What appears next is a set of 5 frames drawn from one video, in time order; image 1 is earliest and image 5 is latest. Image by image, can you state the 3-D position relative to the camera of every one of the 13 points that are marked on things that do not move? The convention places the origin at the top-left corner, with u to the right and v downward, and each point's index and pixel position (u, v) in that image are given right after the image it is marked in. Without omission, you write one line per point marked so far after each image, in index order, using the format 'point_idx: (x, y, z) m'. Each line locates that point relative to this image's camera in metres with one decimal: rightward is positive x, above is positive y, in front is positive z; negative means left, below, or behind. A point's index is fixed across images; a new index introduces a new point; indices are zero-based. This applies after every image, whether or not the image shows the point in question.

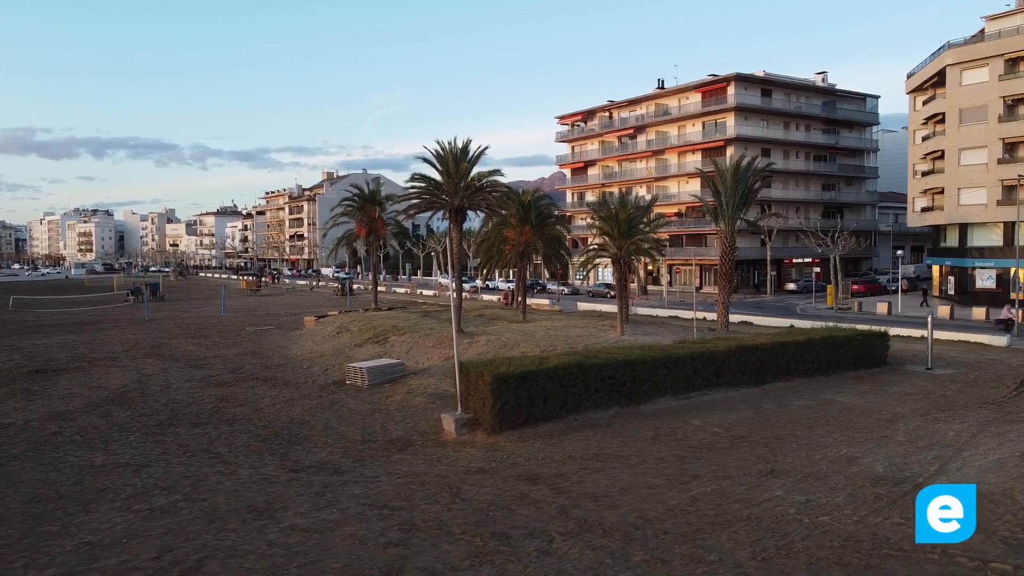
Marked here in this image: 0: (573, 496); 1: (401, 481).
0: (+0.9, -3.1, +10.4) m
1: (-1.8, -3.1, +11.3) m
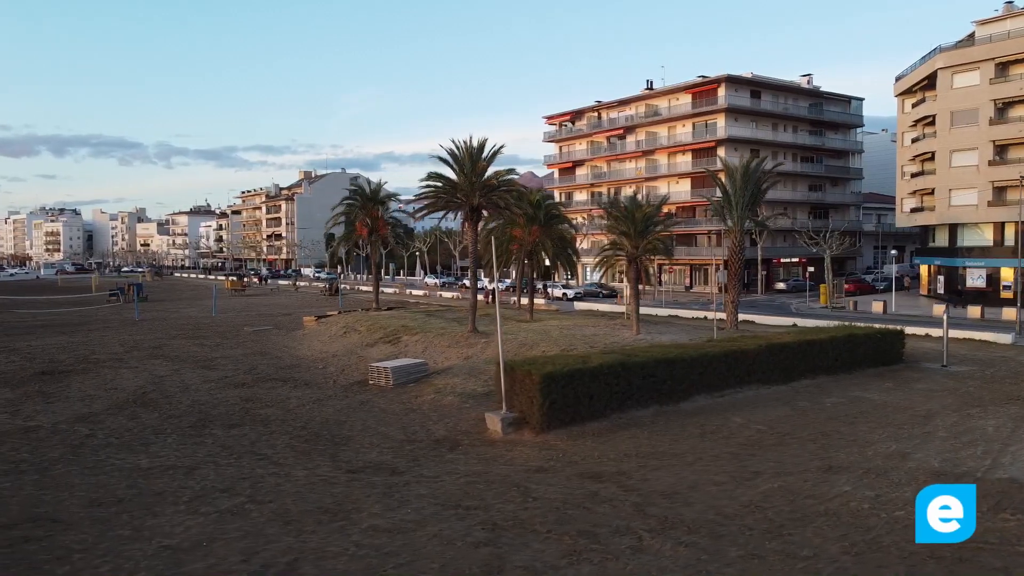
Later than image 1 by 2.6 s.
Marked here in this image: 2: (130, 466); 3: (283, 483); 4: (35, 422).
0: (+1.9, -3.0, +10.5) m
1: (-0.8, -3.1, +11.2) m
2: (-6.7, -3.1, +12.5) m
3: (-3.6, -3.1, +11.3) m
4: (-10.7, -3.0, +15.9) m
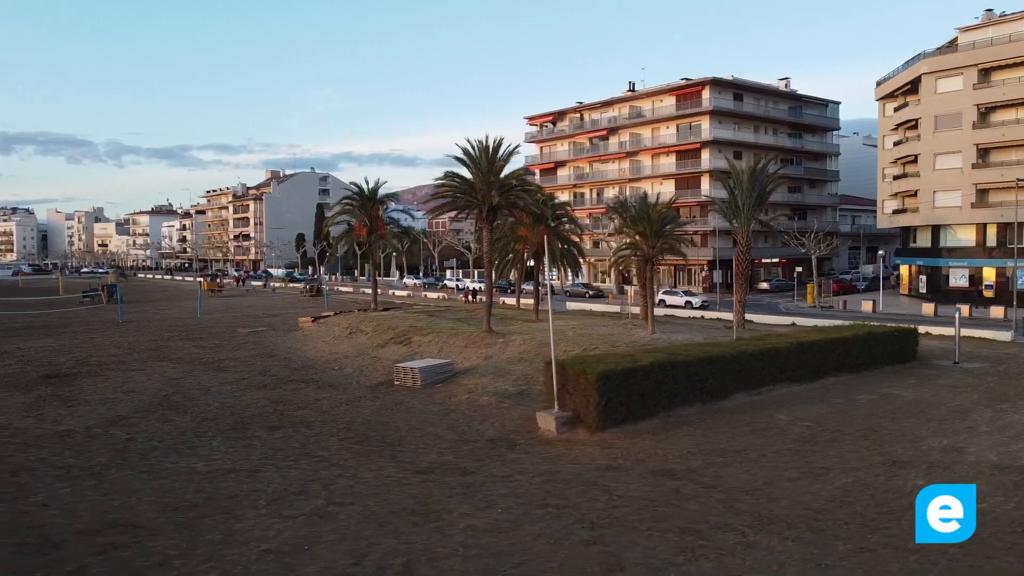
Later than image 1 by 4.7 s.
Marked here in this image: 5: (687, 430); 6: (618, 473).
0: (+3.2, -3.0, +10.5) m
1: (+0.4, -3.0, +11.2) m
2: (-5.6, -3.1, +12.2) m
3: (-2.5, -3.1, +11.2) m
4: (-9.7, -3.0, +15.5) m
5: (+3.4, -2.8, +14.0) m
6: (+1.7, -3.0, +11.5) m
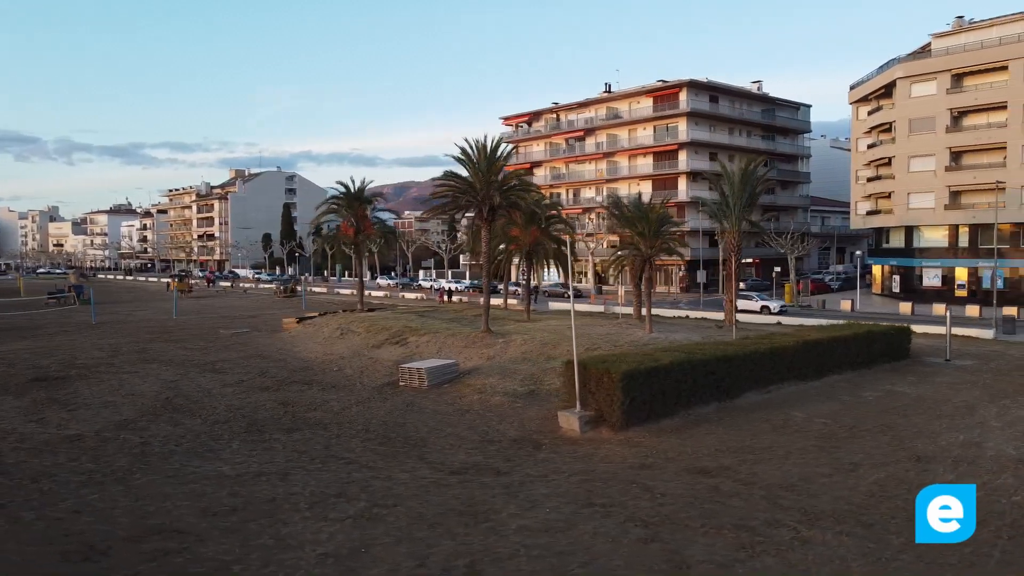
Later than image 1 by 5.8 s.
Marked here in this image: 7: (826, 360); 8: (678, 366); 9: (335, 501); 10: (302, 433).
0: (+3.8, -3.0, +10.7) m
1: (+1.0, -3.0, +11.2) m
2: (-5.0, -3.1, +11.9) m
3: (-1.9, -3.1, +11.1) m
4: (-9.3, -3.0, +15.0) m
5: (+3.9, -2.8, +14.2) m
6: (+2.3, -3.0, +11.6) m
7: (+8.6, -2.0, +19.4) m
8: (+3.5, -1.6, +14.8) m
9: (-2.6, -3.1, +10.4) m
10: (-4.4, -3.0, +14.9) m
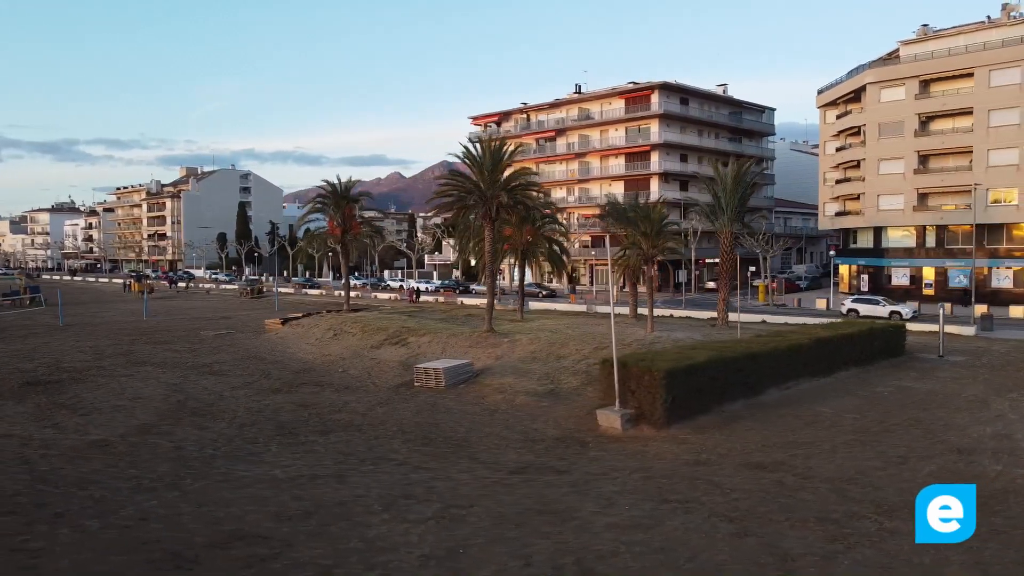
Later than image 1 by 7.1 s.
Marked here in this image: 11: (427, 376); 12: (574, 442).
0: (+4.8, -3.0, +10.9) m
1: (+2.0, -3.0, +11.3) m
2: (-4.0, -3.1, +11.7) m
3: (-0.8, -3.1, +11.0) m
4: (-8.5, -3.0, +14.5) m
5: (+4.7, -2.8, +14.4) m
6: (+3.3, -3.0, +11.7) m
7: (+9.1, -1.9, +20.0) m
8: (+4.3, -1.6, +15.0) m
9: (-1.5, -3.1, +10.3) m
10: (-3.6, -3.0, +14.6) m
11: (-2.4, -2.5, +20.0) m
12: (+1.2, -3.0, +13.7) m
